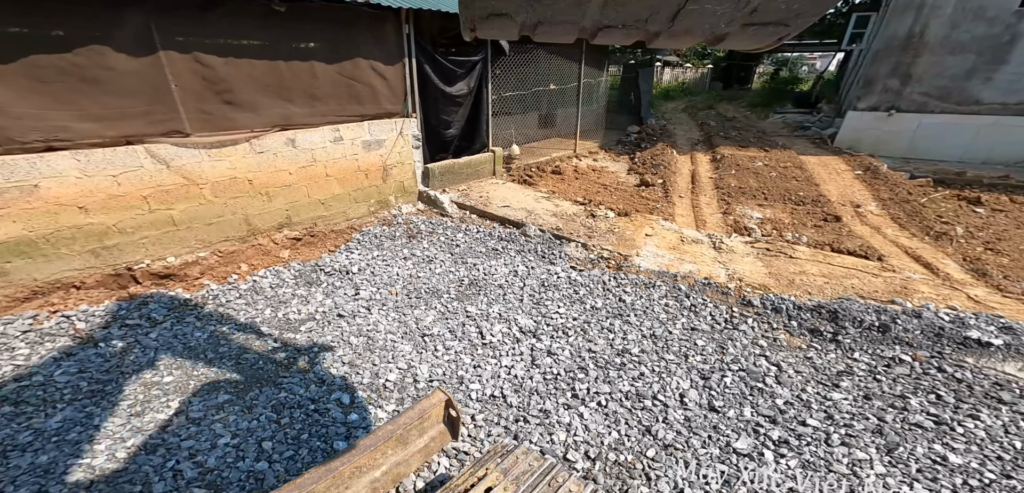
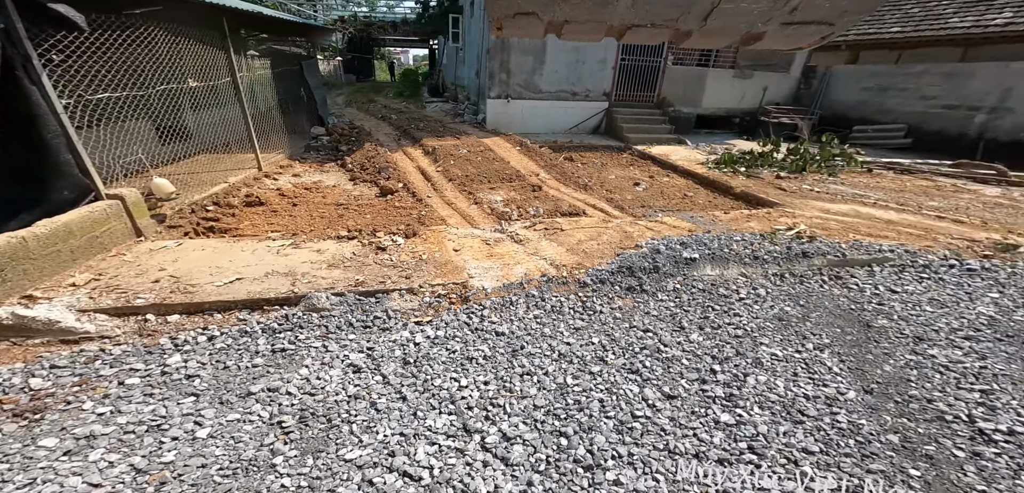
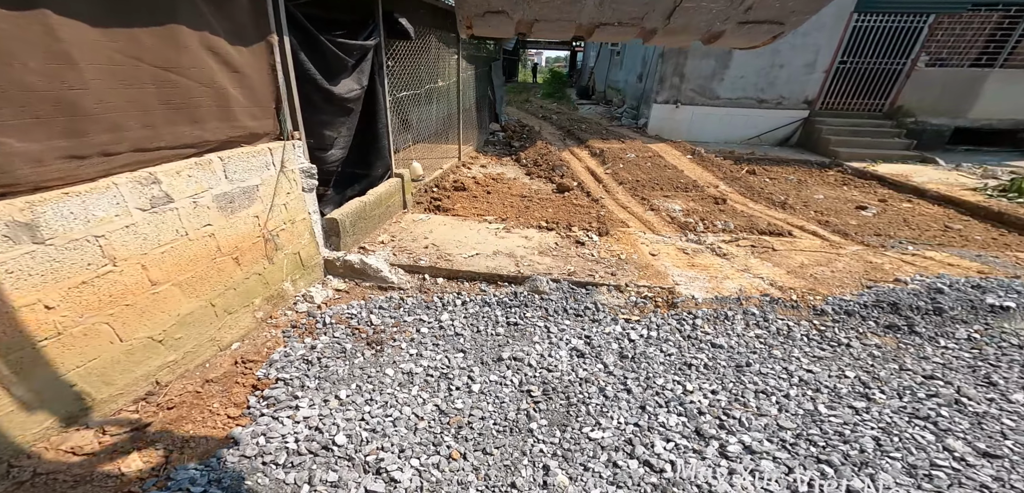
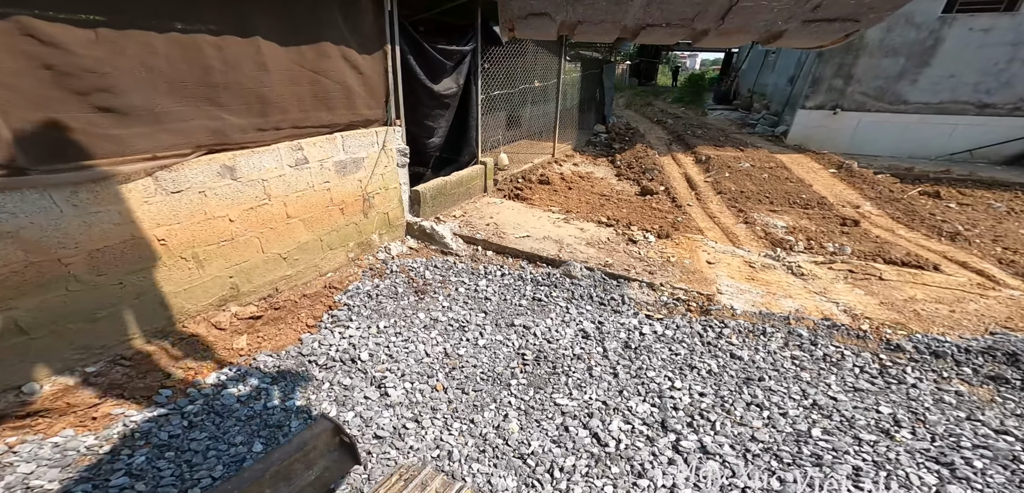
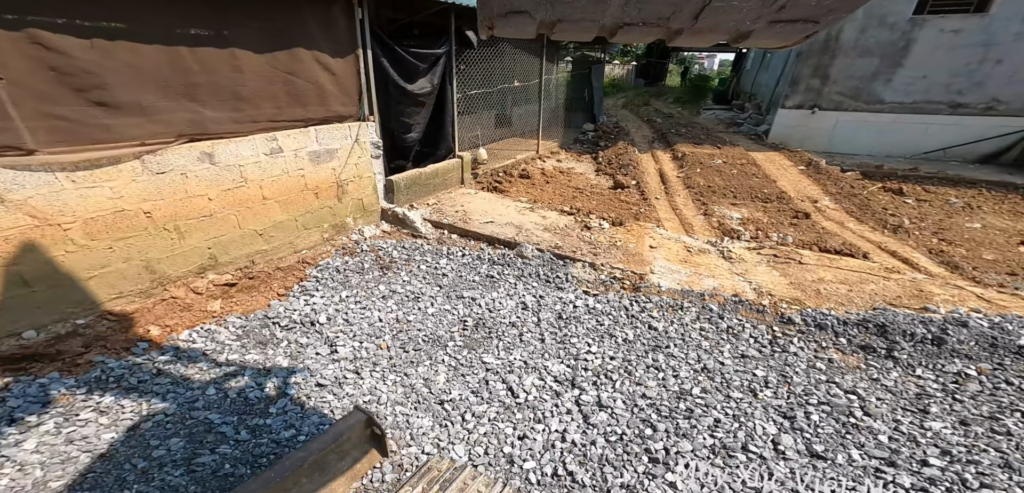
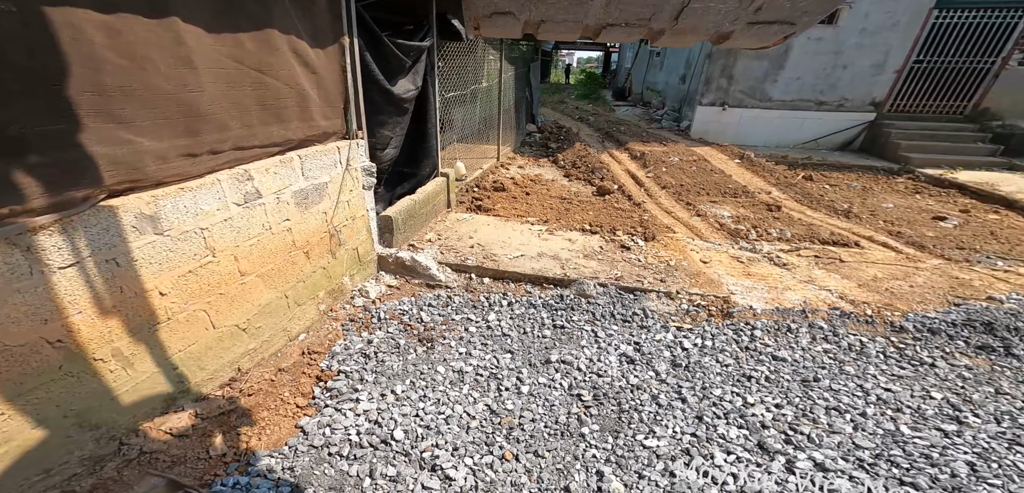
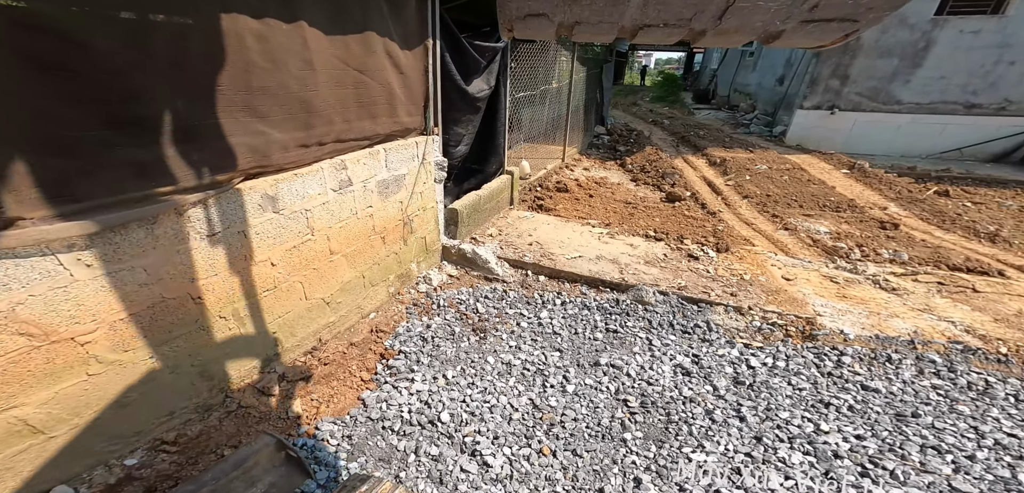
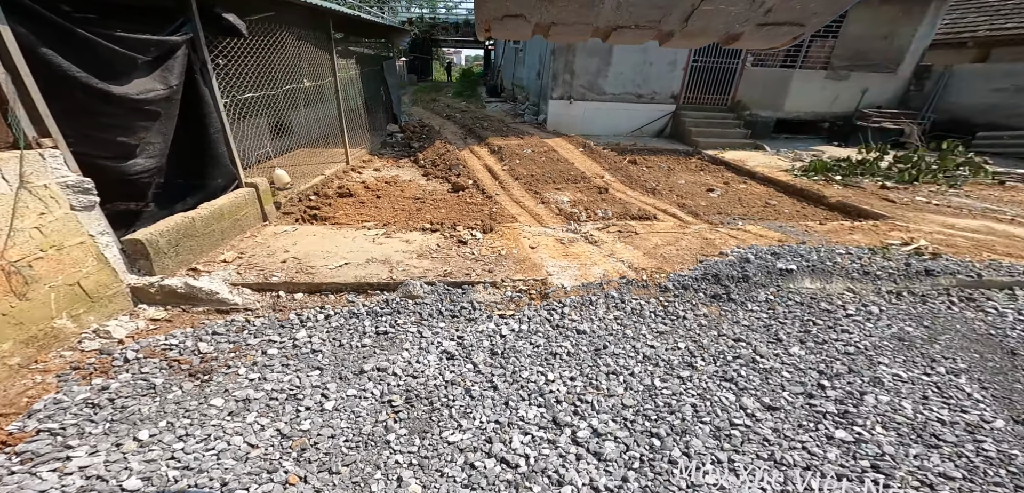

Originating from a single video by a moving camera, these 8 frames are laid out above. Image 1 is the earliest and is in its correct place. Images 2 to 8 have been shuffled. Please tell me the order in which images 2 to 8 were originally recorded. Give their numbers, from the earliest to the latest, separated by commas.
5, 4, 7, 6, 3, 8, 2
